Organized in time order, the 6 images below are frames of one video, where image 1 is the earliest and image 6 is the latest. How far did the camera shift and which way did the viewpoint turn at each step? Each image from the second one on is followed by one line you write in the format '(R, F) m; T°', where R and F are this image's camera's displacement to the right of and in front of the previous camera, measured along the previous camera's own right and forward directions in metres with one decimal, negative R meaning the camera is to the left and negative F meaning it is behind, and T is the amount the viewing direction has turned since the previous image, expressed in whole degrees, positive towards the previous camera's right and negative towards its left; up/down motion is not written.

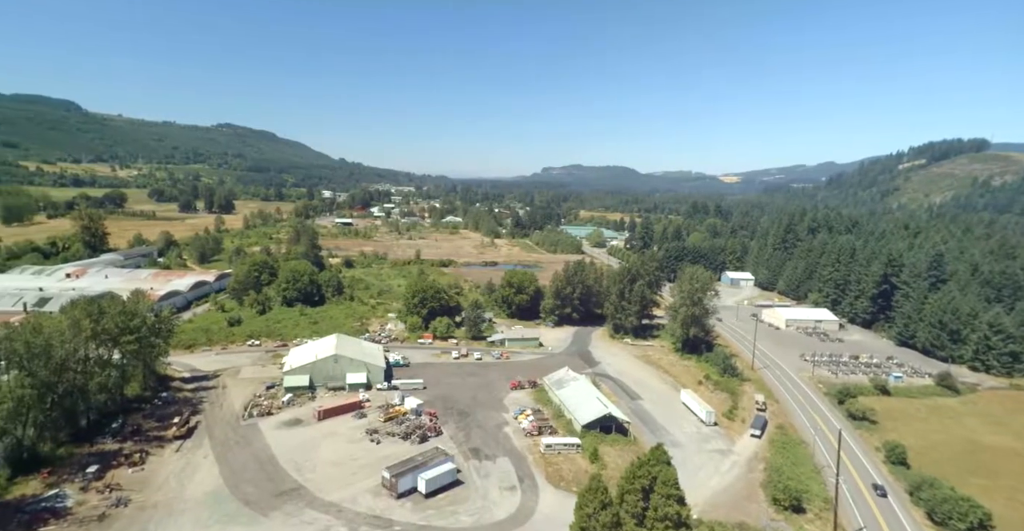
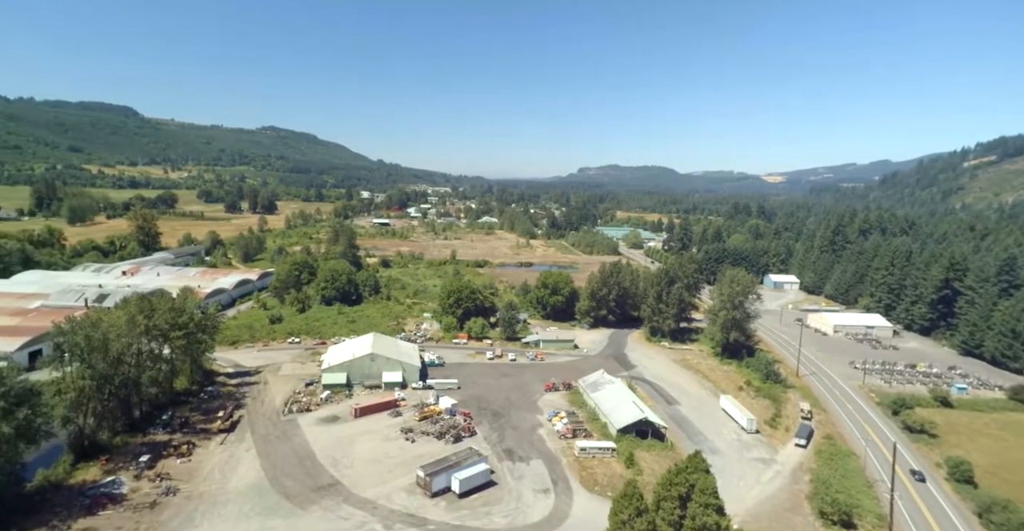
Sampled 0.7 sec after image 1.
(-0.4, +0.2) m; -3°
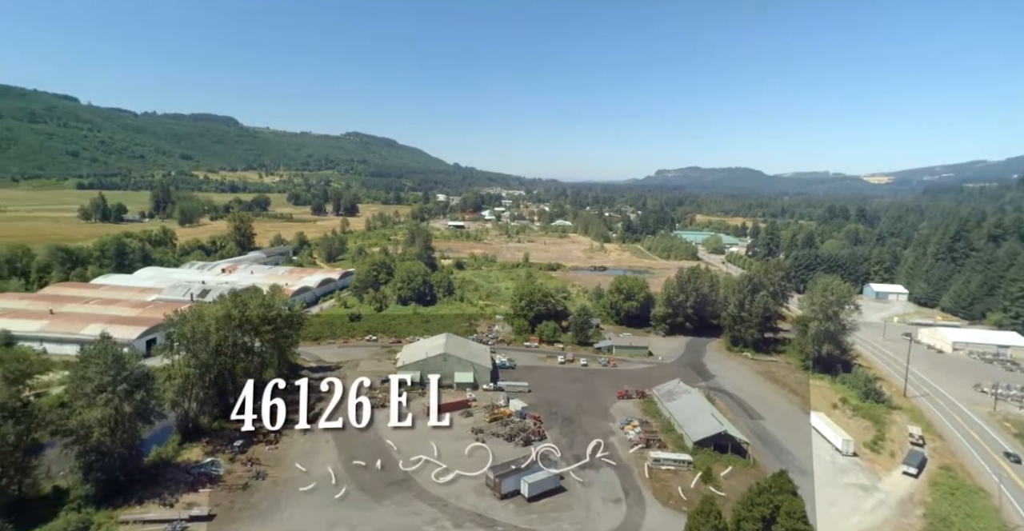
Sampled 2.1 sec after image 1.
(-0.8, +0.2) m; -7°
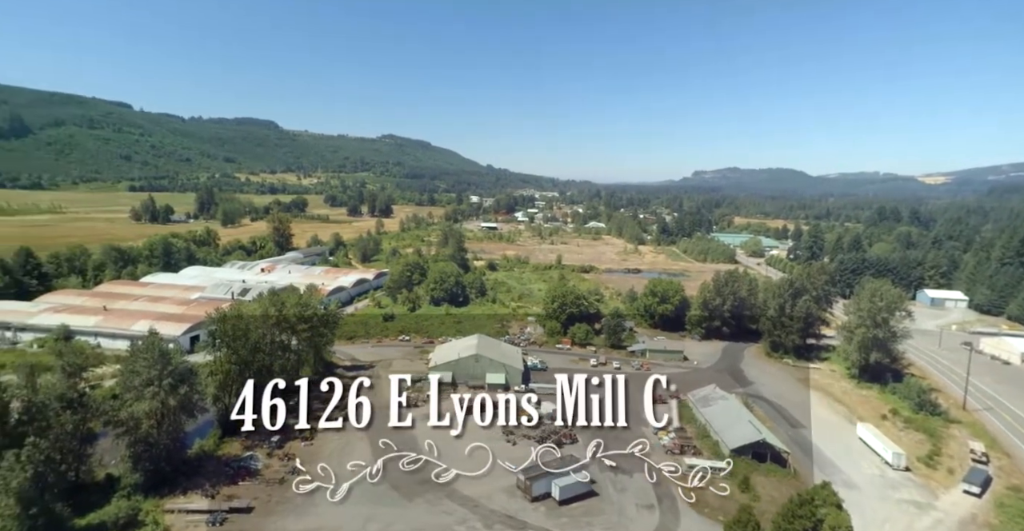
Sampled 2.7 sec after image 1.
(-0.4, +0.1) m; -3°
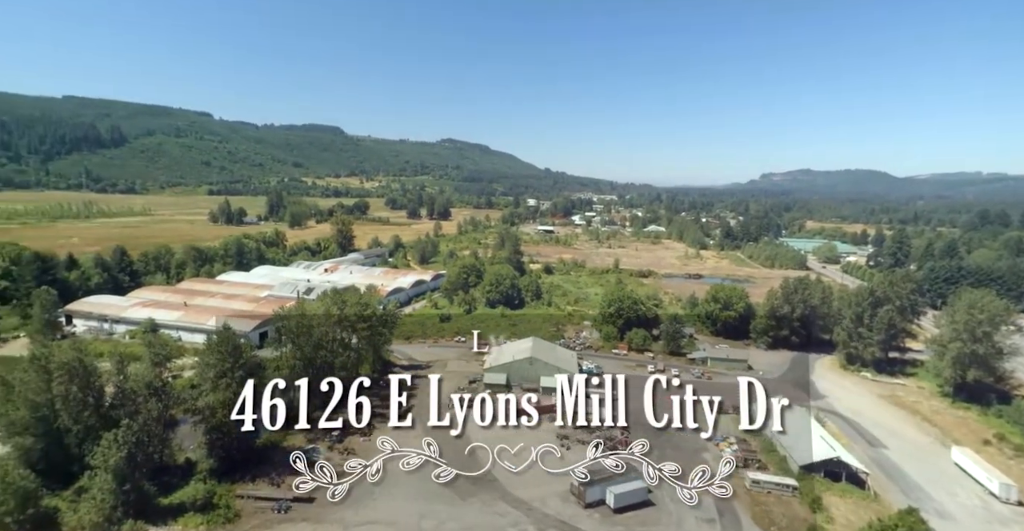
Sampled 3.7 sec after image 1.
(-0.6, 0.0) m; -5°
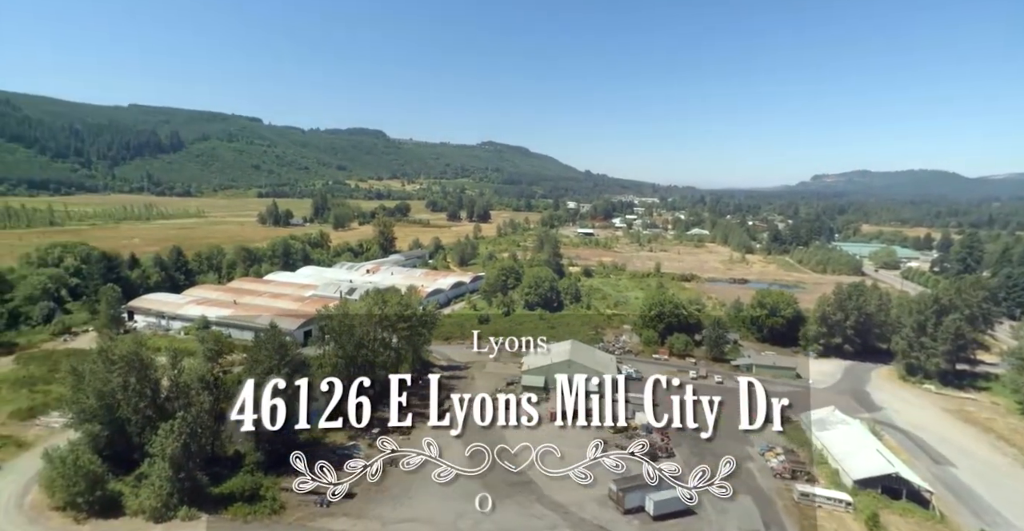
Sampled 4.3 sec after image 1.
(-0.4, 0.0) m; -4°
